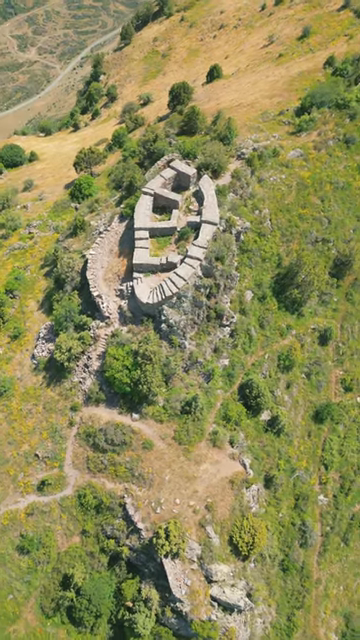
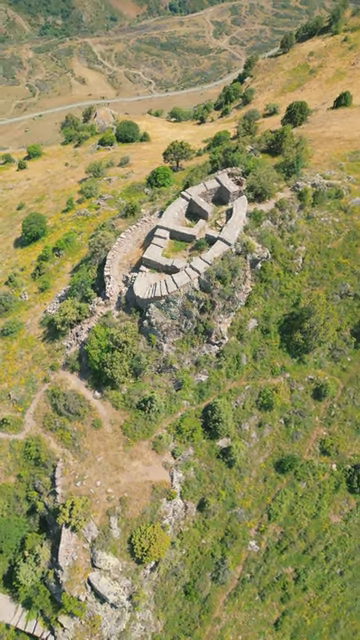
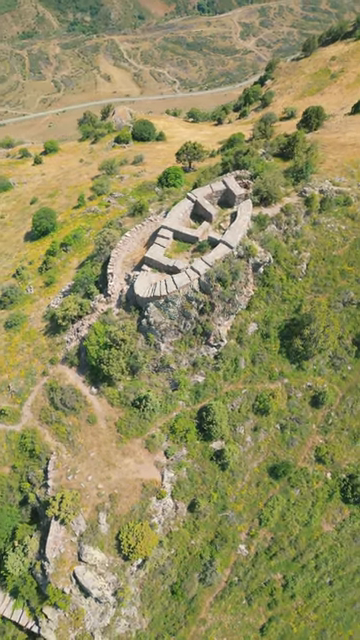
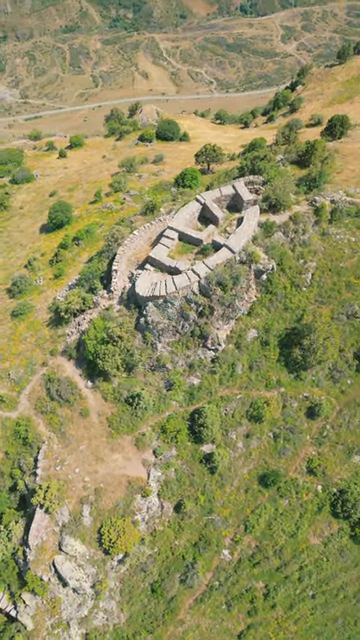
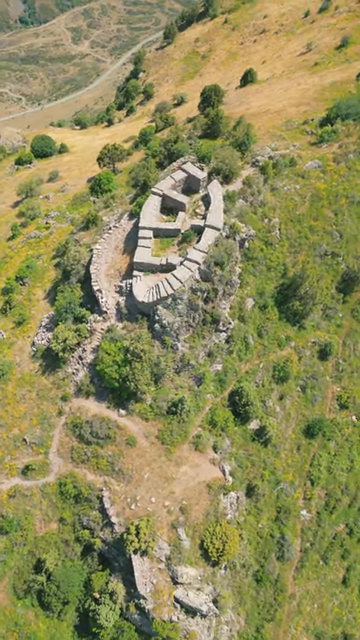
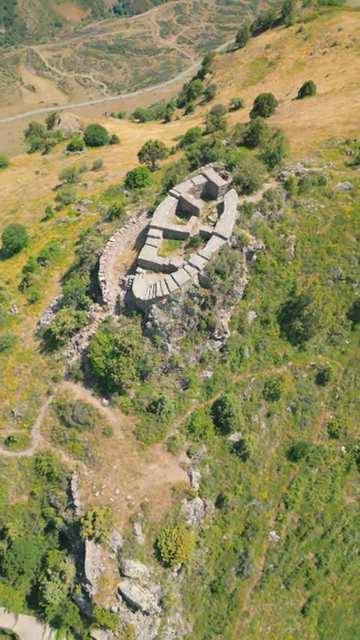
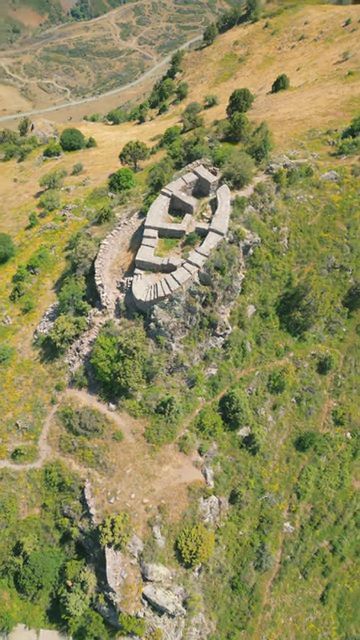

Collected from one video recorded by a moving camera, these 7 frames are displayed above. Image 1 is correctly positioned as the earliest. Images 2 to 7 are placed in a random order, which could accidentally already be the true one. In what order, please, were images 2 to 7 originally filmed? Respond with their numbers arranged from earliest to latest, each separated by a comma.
5, 7, 6, 2, 3, 4
